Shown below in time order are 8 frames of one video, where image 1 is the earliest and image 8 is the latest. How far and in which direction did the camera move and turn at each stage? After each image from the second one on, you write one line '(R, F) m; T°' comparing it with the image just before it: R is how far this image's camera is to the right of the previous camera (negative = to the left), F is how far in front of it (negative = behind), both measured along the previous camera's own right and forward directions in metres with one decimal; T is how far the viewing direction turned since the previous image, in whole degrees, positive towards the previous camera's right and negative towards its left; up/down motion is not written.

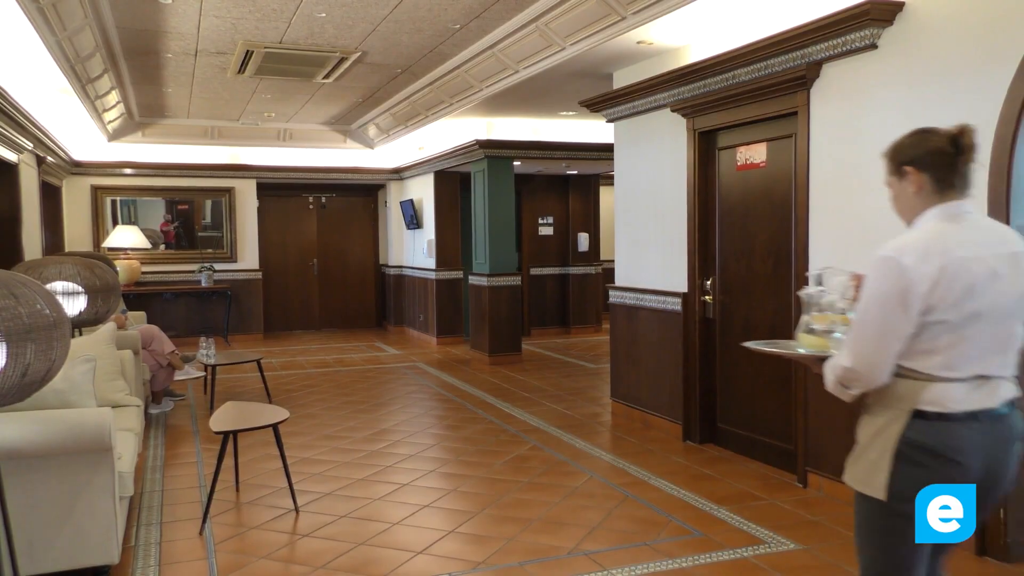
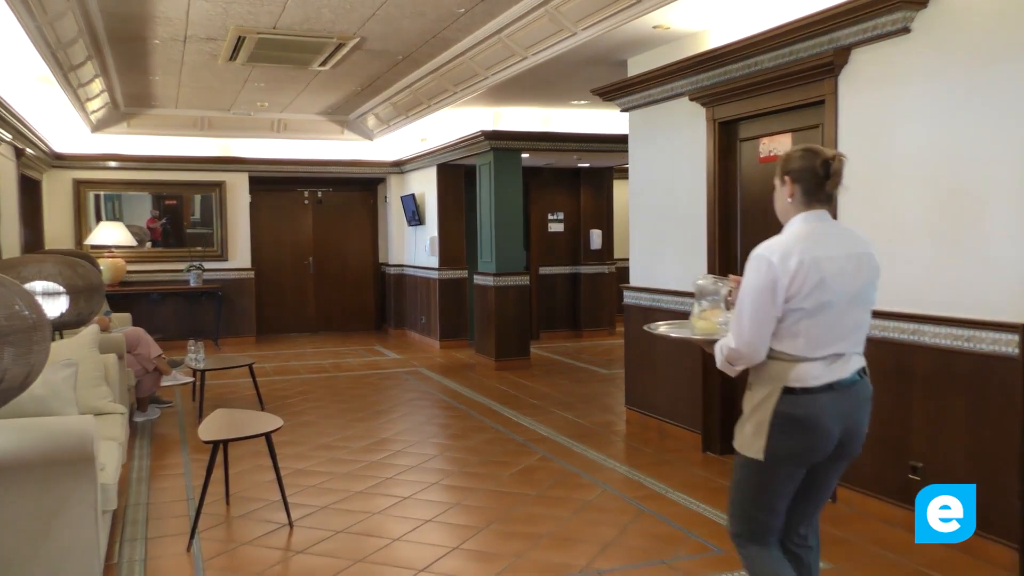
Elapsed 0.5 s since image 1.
(0.0, +0.4) m; -1°
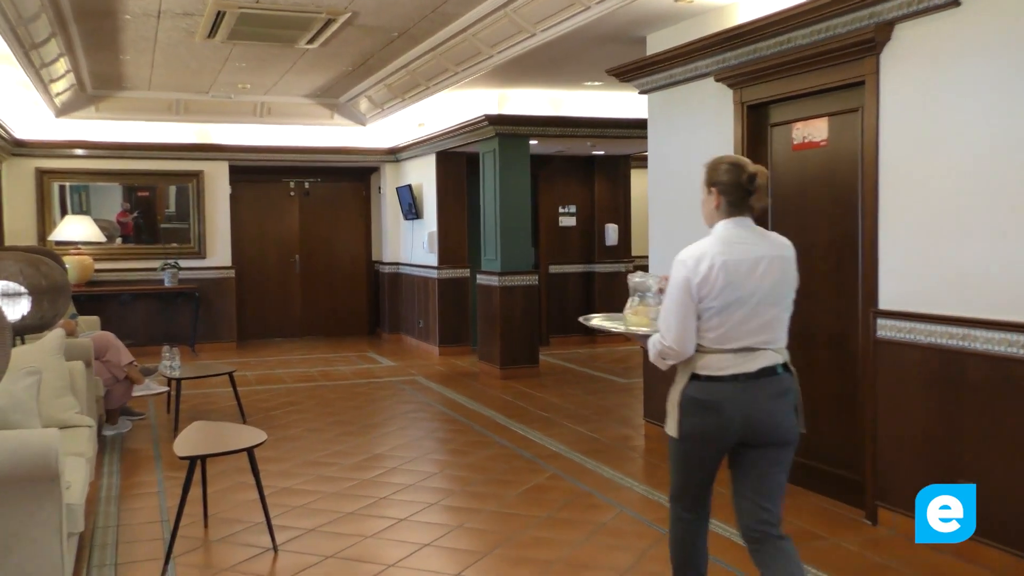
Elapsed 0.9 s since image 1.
(0.0, +0.6) m; 0°
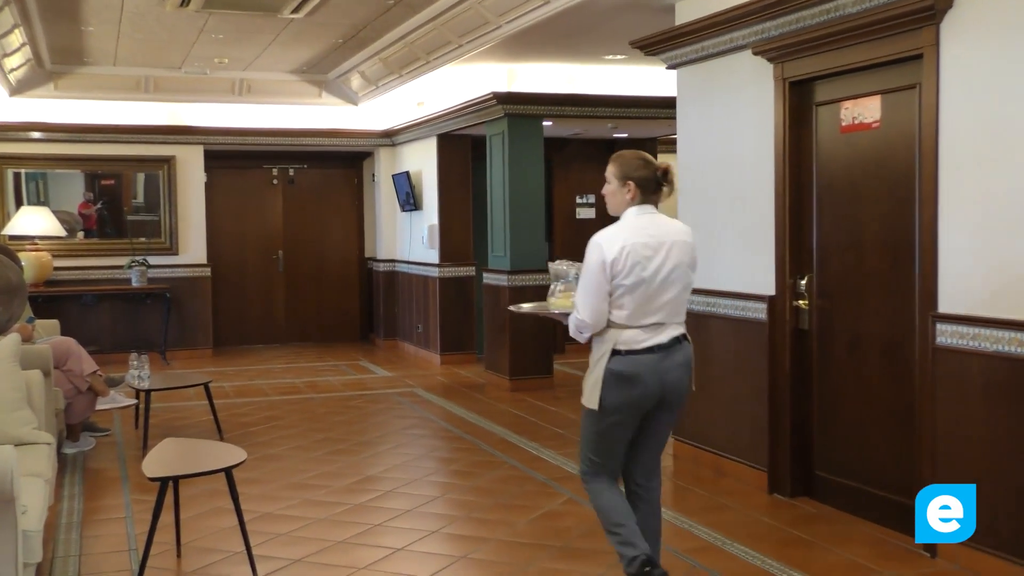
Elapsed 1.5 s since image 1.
(0.0, +0.7) m; -1°
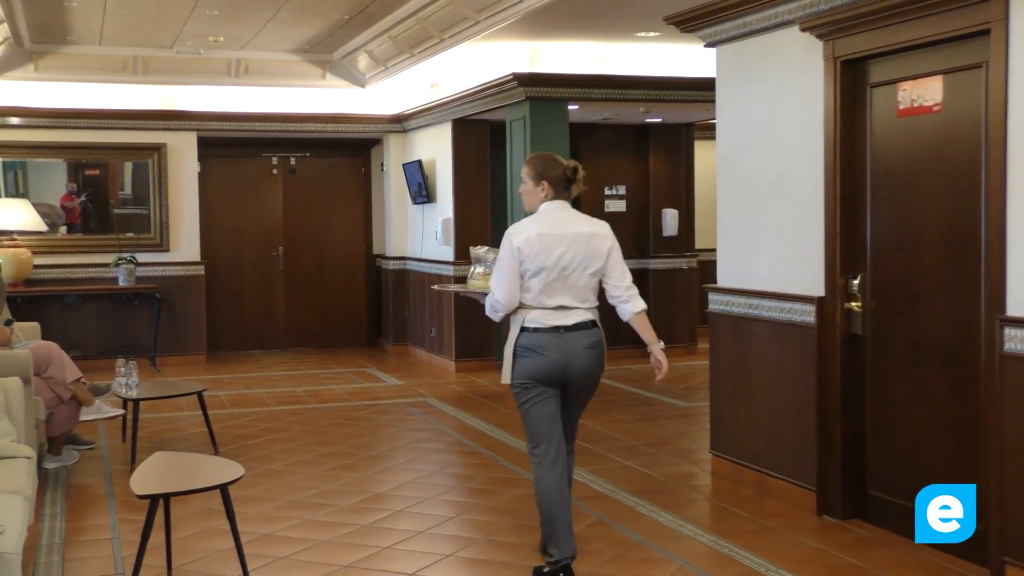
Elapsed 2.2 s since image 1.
(0.0, +0.5) m; -1°
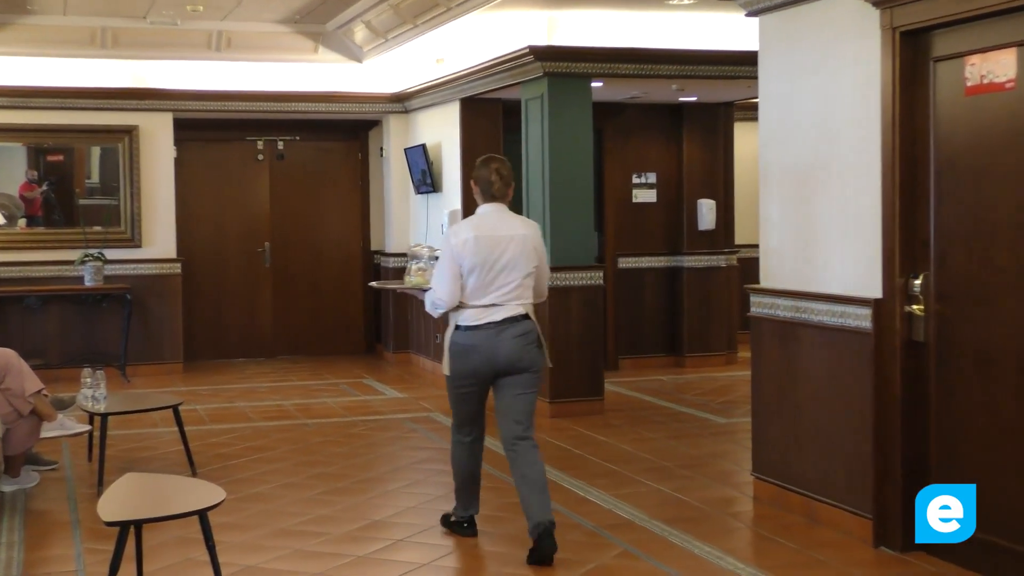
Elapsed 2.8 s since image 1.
(0.0, +0.5) m; 0°
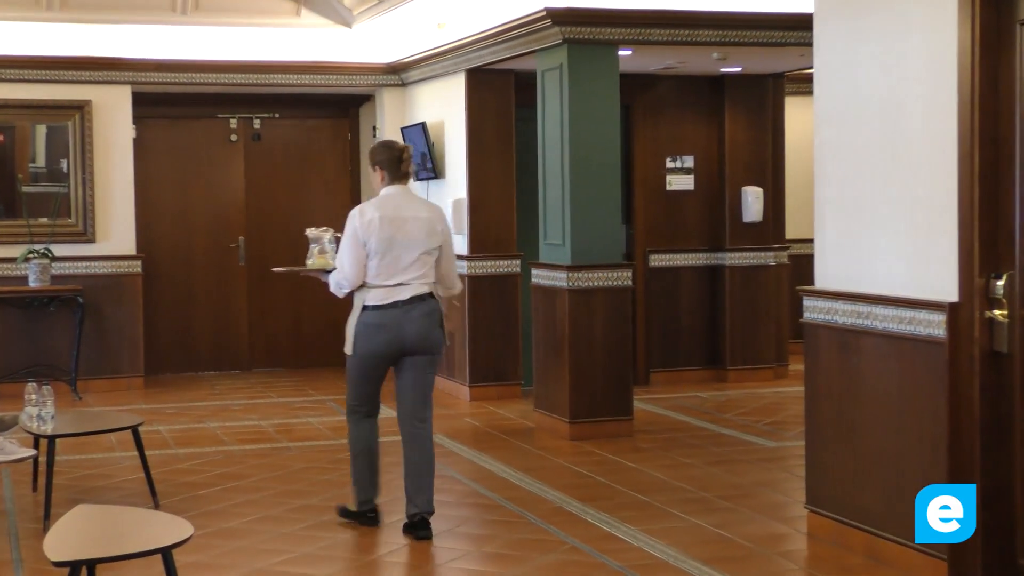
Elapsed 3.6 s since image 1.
(0.0, +0.6) m; 0°
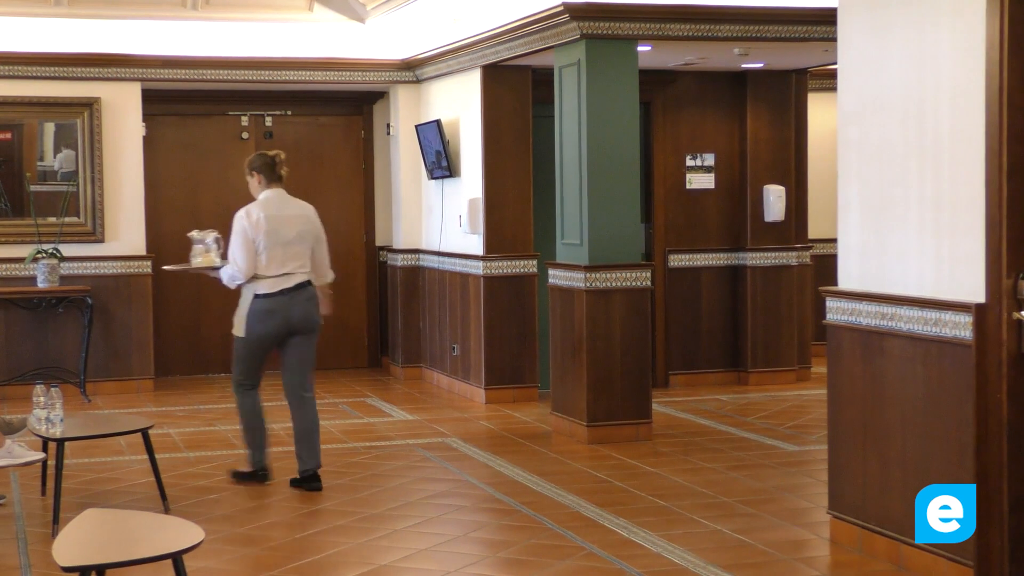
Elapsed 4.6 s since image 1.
(0.0, +0.1) m; 0°
